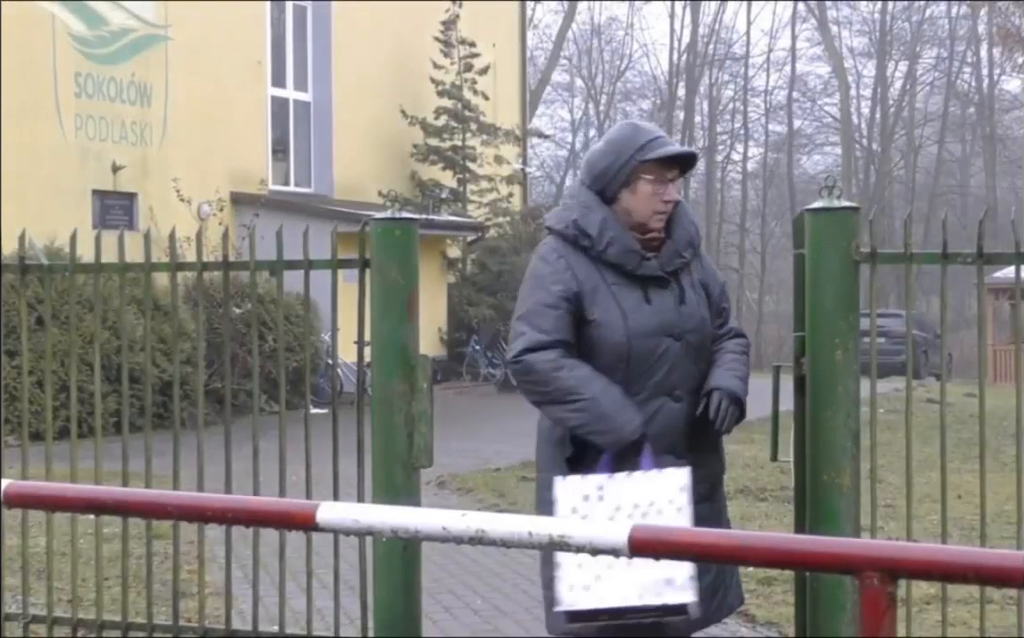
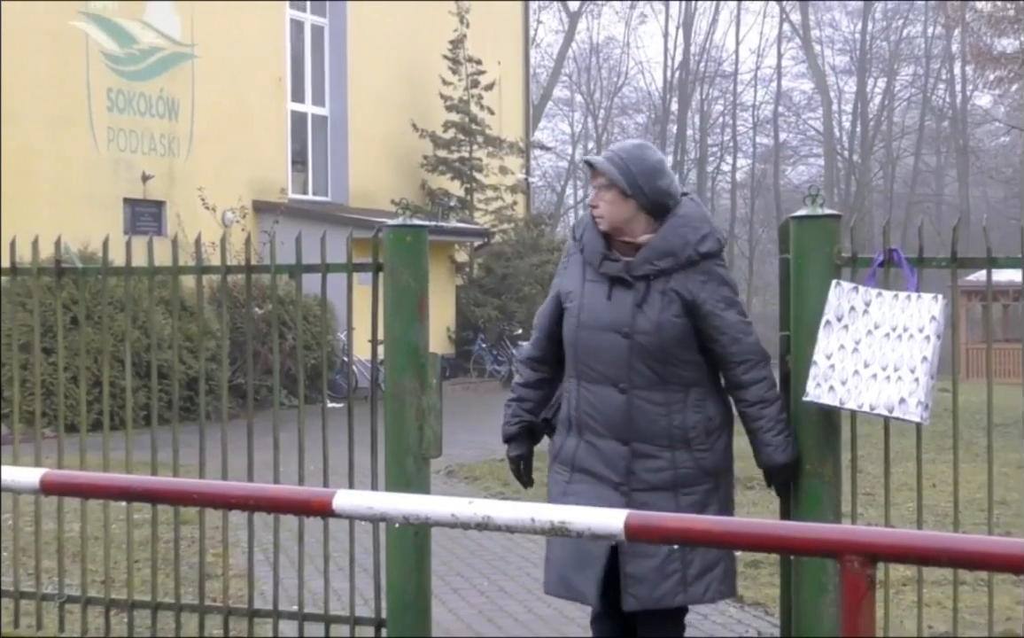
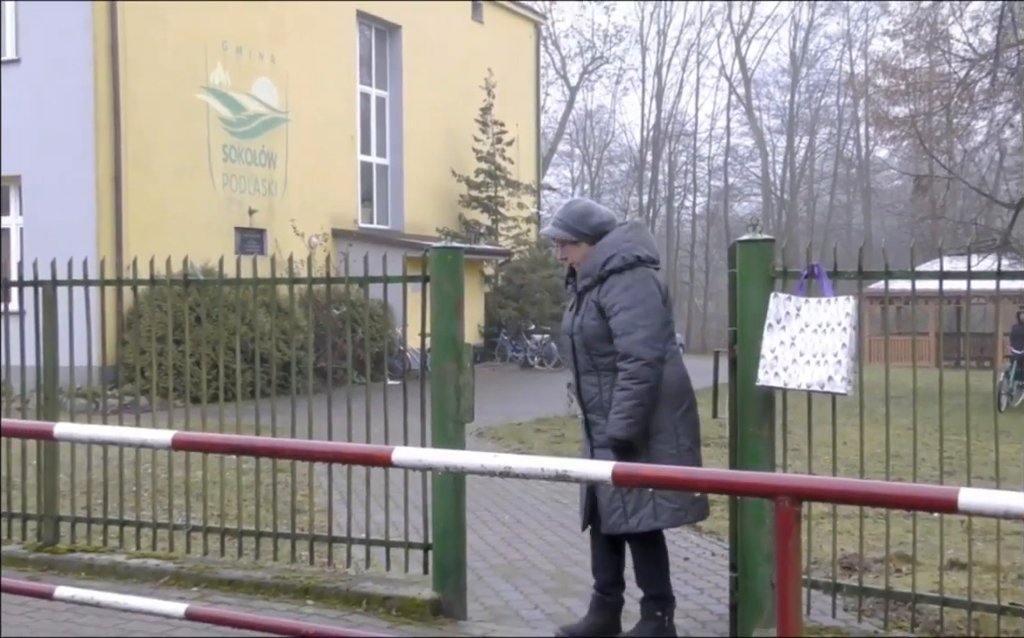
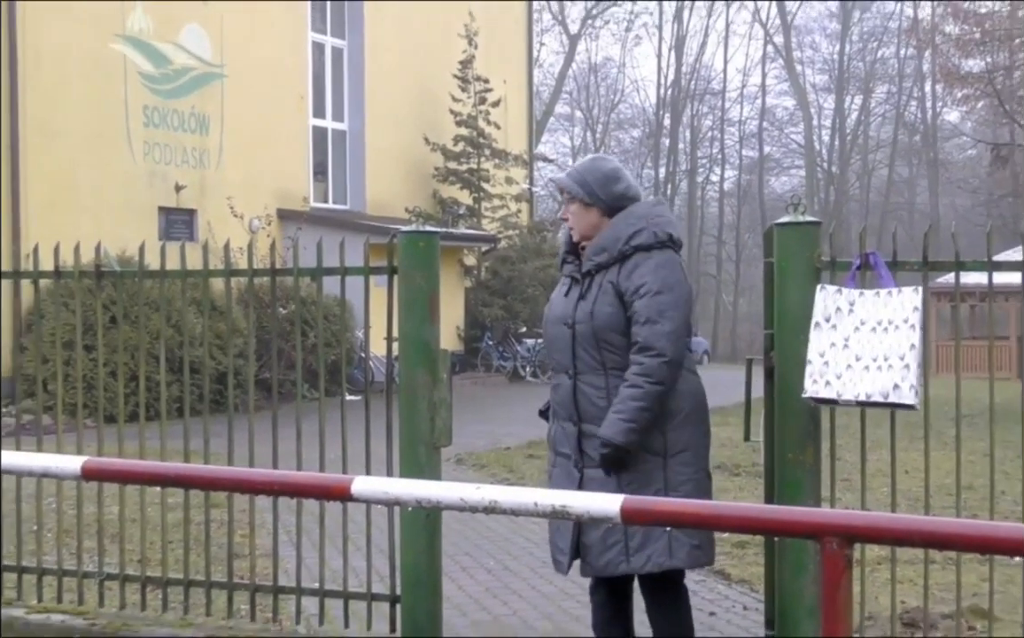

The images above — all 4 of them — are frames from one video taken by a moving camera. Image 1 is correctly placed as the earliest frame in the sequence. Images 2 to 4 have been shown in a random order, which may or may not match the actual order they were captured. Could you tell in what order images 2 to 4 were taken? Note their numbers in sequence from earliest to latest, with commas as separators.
2, 4, 3
